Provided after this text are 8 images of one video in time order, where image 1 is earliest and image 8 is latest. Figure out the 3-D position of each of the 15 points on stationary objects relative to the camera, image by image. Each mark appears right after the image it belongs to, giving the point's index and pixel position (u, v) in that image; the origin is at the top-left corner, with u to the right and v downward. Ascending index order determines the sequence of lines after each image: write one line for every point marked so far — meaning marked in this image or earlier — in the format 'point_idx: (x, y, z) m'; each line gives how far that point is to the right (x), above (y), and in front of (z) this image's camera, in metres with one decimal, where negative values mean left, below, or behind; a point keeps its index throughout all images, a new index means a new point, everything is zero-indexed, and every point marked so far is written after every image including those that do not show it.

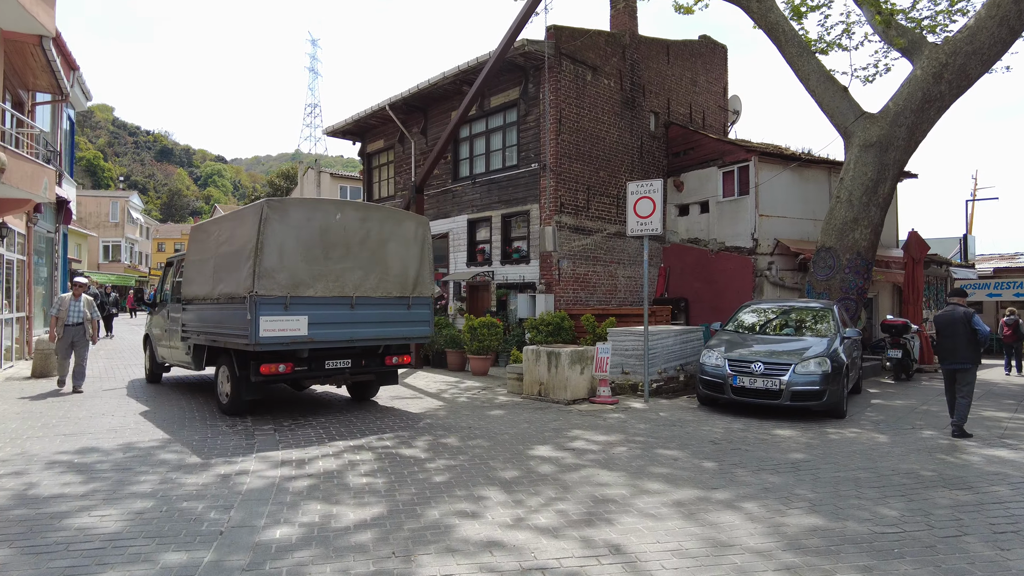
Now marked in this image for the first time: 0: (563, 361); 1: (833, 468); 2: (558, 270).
0: (+0.7, -1.0, +8.9) m
1: (+2.9, -1.6, +6.0) m
2: (+1.0, +0.4, +14.7) m
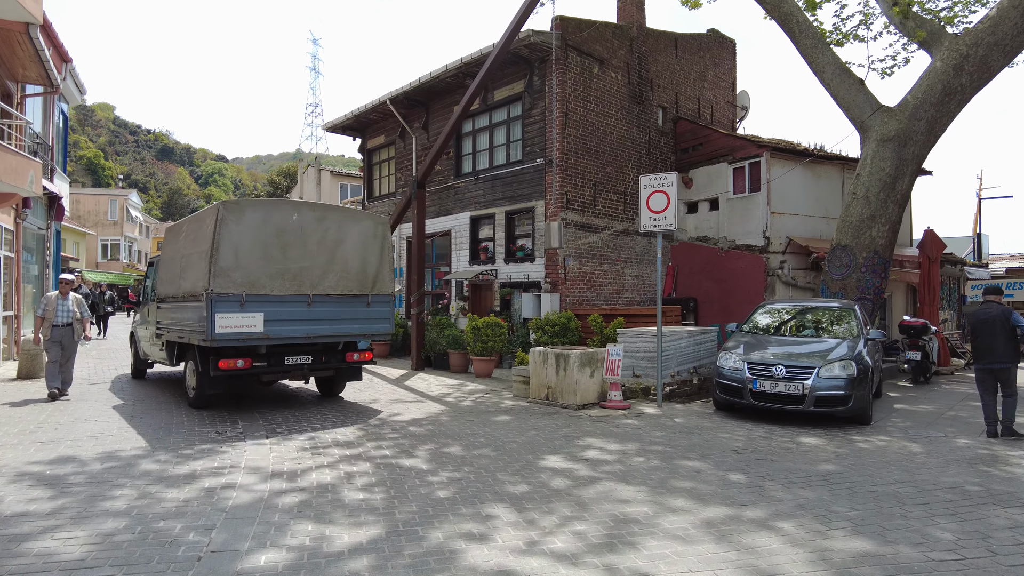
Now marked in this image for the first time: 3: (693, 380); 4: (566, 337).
0: (+0.8, -1.0, +8.5) m
1: (+2.9, -1.6, +5.5) m
2: (+1.1, +0.4, +14.3) m
3: (+2.7, -1.4, +9.9) m
4: (+1.0, -0.9, +12.8) m
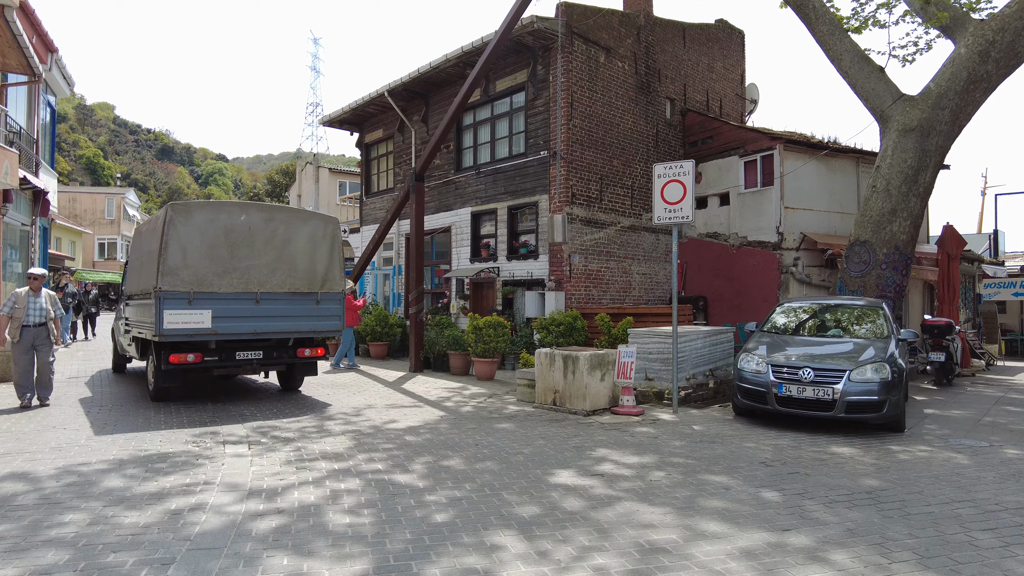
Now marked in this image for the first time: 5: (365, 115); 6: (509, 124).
0: (+0.8, -0.9, +7.9) m
1: (+3.0, -1.5, +4.9) m
2: (+1.2, +0.5, +13.7) m
3: (+2.7, -1.3, +9.3) m
4: (+1.1, -0.9, +12.2) m
5: (-4.3, +5.1, +19.8) m
6: (-0.1, +3.7, +15.3) m
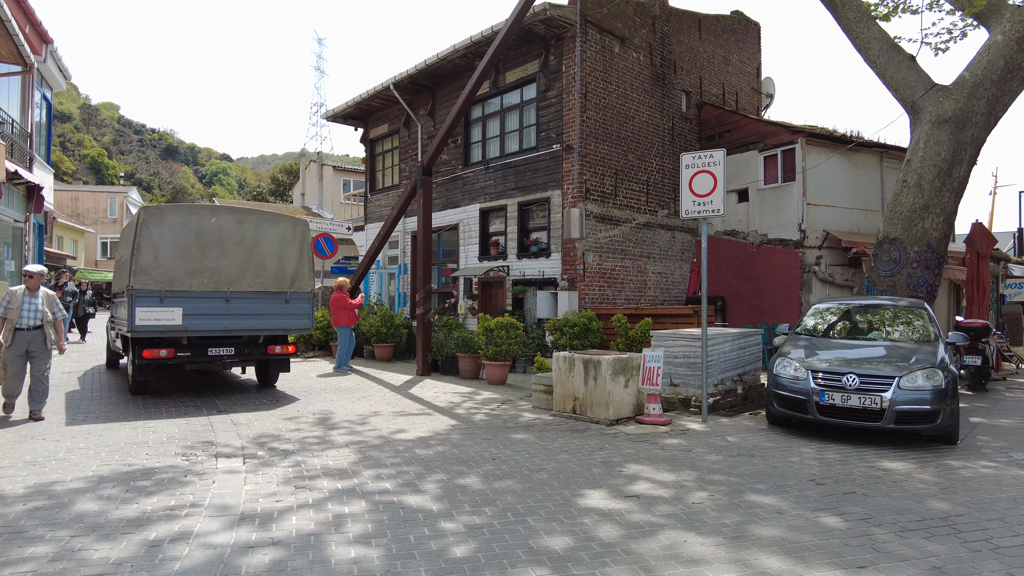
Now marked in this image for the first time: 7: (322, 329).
0: (+1.0, -0.9, +7.3) m
1: (+3.2, -1.5, +4.3) m
2: (+1.4, +0.5, +13.1) m
3: (+2.9, -1.3, +8.7) m
4: (+1.3, -0.9, +11.6) m
5: (-4.1, +5.1, +19.3) m
6: (+0.2, +3.8, +14.7) m
7: (-4.2, -0.9, +14.9) m
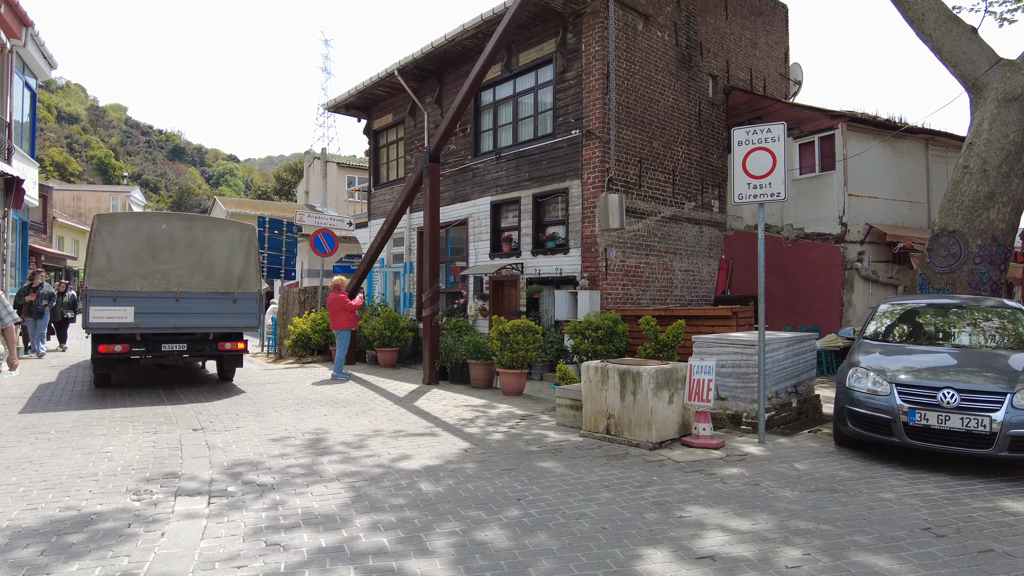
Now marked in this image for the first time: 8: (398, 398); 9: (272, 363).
0: (+1.2, -0.9, +6.1) m
1: (+3.3, -1.5, +3.1) m
2: (+1.6, +0.5, +11.9) m
3: (+3.1, -1.3, +7.5) m
4: (+1.5, -0.9, +10.4) m
5: (-3.8, +5.1, +18.2) m
6: (+0.4, +3.8, +13.6) m
7: (-3.9, -0.9, +13.8) m
8: (-1.5, -1.5, +8.9) m
9: (-5.0, -1.6, +14.1) m
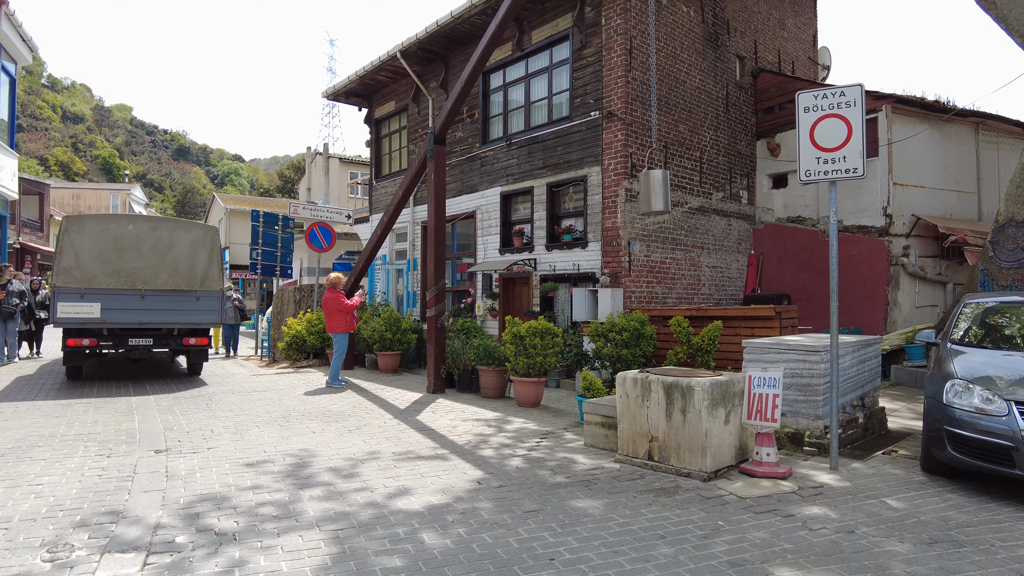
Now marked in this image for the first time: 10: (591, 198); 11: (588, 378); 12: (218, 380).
0: (+1.4, -0.9, +5.0) m
1: (+3.5, -1.5, +2.0) m
2: (+1.9, +0.5, +10.8) m
3: (+3.3, -1.3, +6.4) m
4: (+1.8, -0.8, +9.3) m
5: (-3.5, +5.2, +17.1) m
6: (+0.7, +3.8, +12.4) m
7: (-3.7, -0.9, +12.7) m
8: (-1.3, -1.4, +7.8) m
9: (-4.8, -1.5, +13.0) m
10: (+1.3, +1.5, +11.3) m
11: (+0.8, -1.0, +7.2) m
12: (-4.8, -1.5, +11.1) m
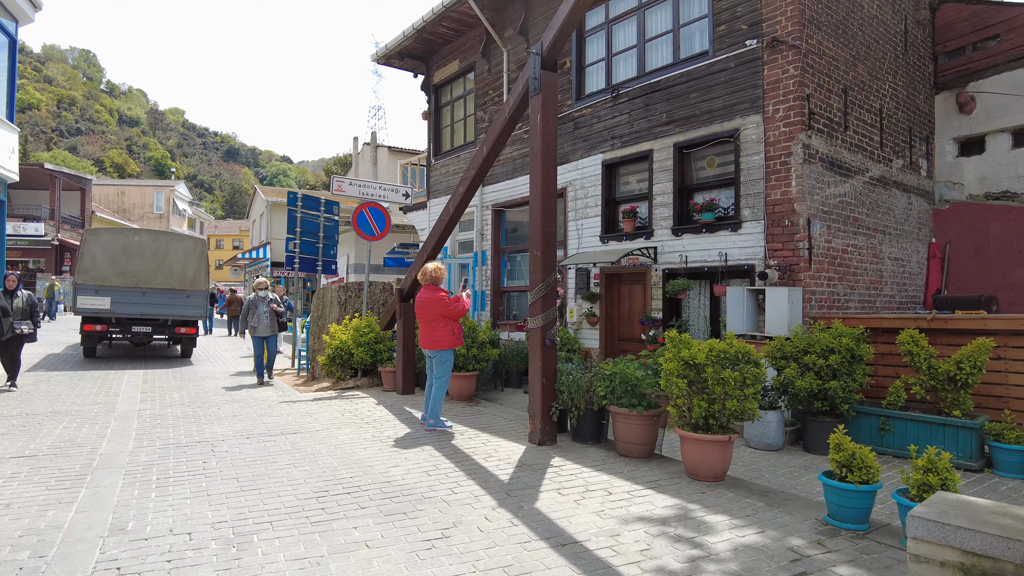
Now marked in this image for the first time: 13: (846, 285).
0: (+2.5, -0.8, +1.8) m
1: (+4.4, -1.5, -1.3) m
2: (+3.3, +0.5, +7.6) m
3: (+4.5, -1.2, +3.1) m
4: (+3.1, -0.8, +6.1) m
5: (-1.7, +5.2, +14.2) m
6: (+2.2, +3.8, +9.3) m
7: (-2.1, -0.9, +9.8) m
8: (-0.1, -1.4, +4.8) m
9: (-3.2, -1.5, +10.1) m
10: (+2.8, +1.5, +8.1) m
11: (+2.0, -1.0, +4.0) m
12: (-3.4, -1.5, +8.2) m
13: (+4.0, +0.1, +8.1) m
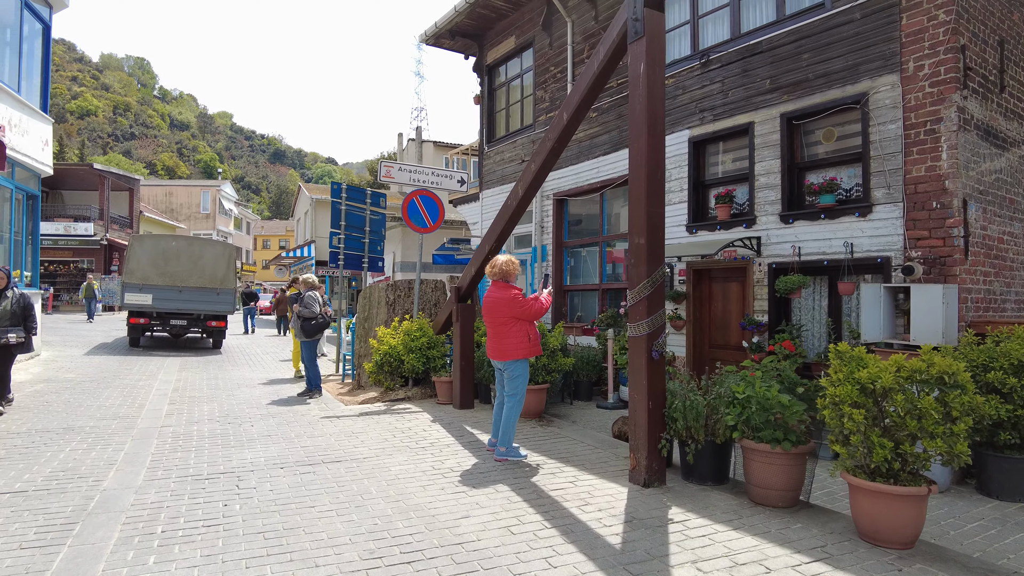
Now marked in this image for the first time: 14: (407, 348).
0: (+2.9, -0.8, +0.4) m
1: (+4.6, -1.4, -2.9) m
2: (+4.1, +0.6, +6.1) m
3: (+5.0, -1.2, +1.5) m
4: (+3.8, -0.8, +4.6) m
5: (-0.5, +5.2, +12.9) m
6: (+3.1, +3.9, +7.8) m
7: (-1.2, -0.8, +8.6) m
8: (+0.5, -1.4, +3.5) m
9: (-2.2, -1.5, +9.0) m
10: (+3.6, +1.5, +6.6) m
11: (+2.6, -1.0, +2.6) m
12: (-2.5, -1.4, +7.1) m
13: (+4.8, +0.1, +6.5) m
14: (-1.4, -0.8, +8.7) m
